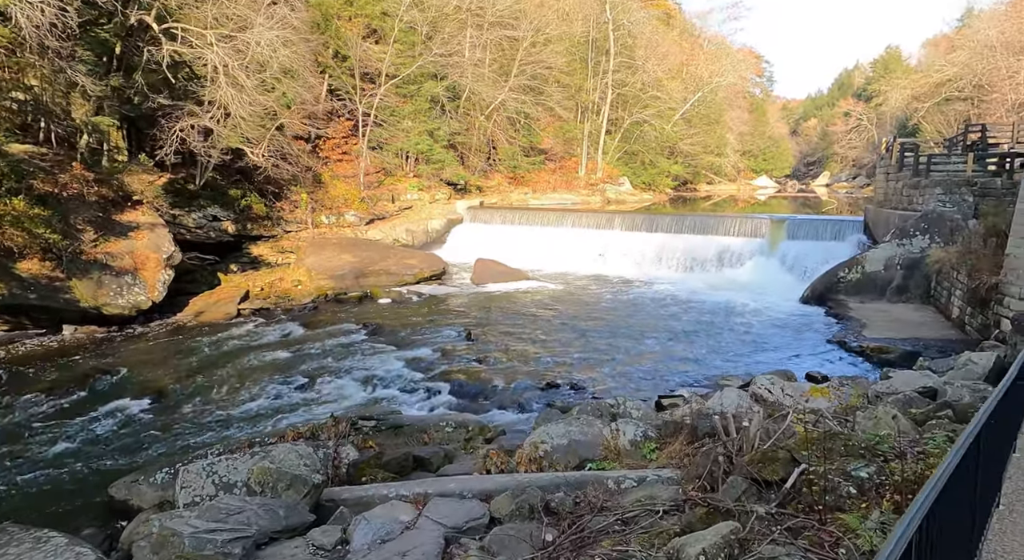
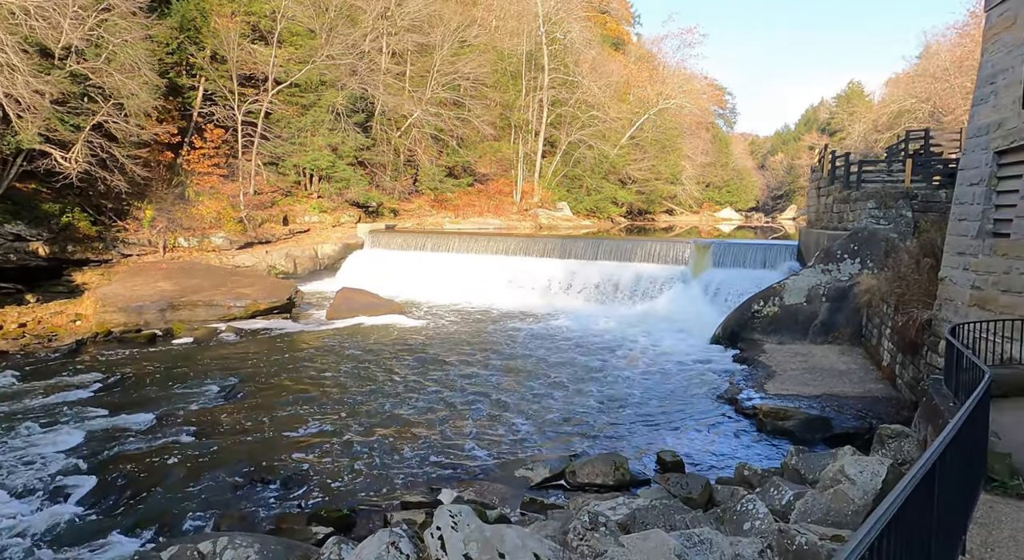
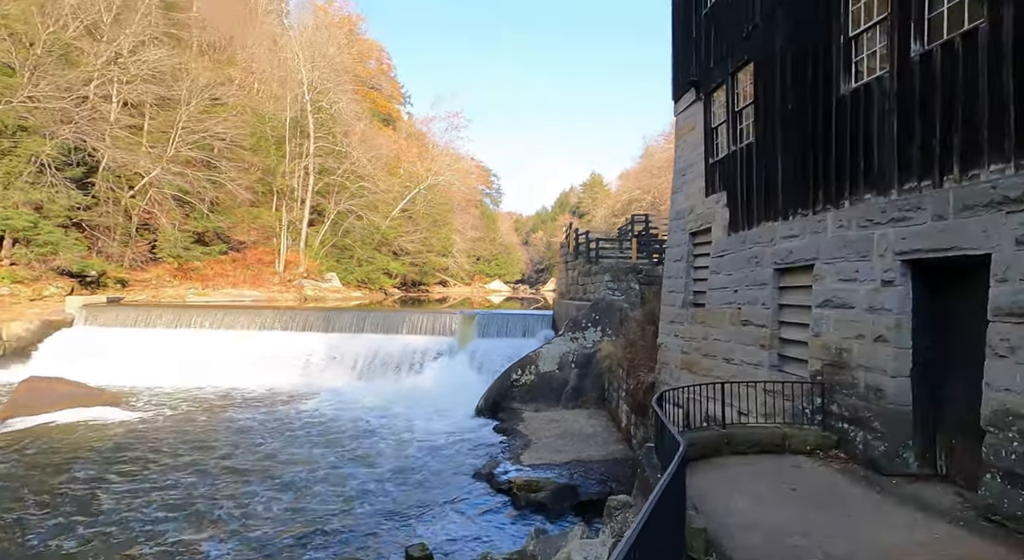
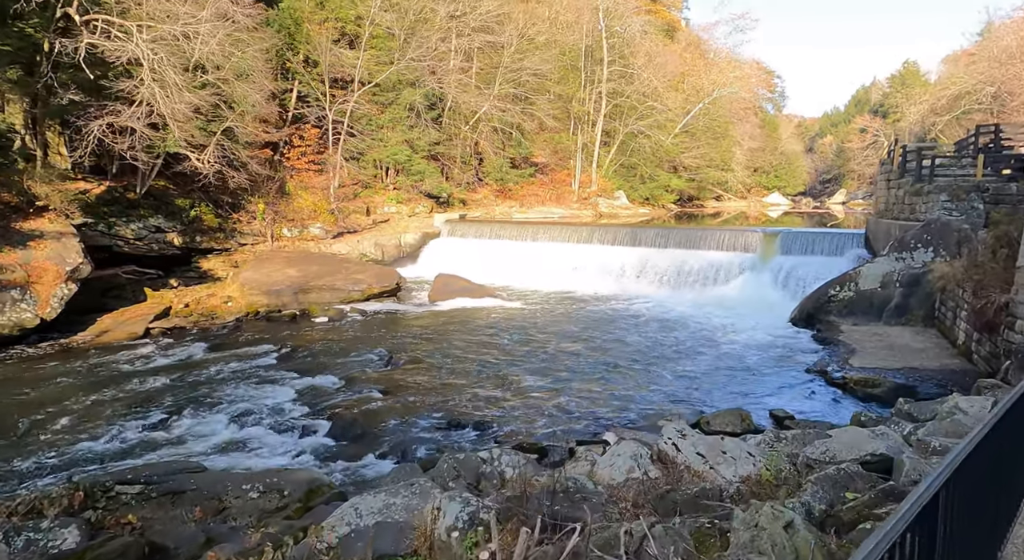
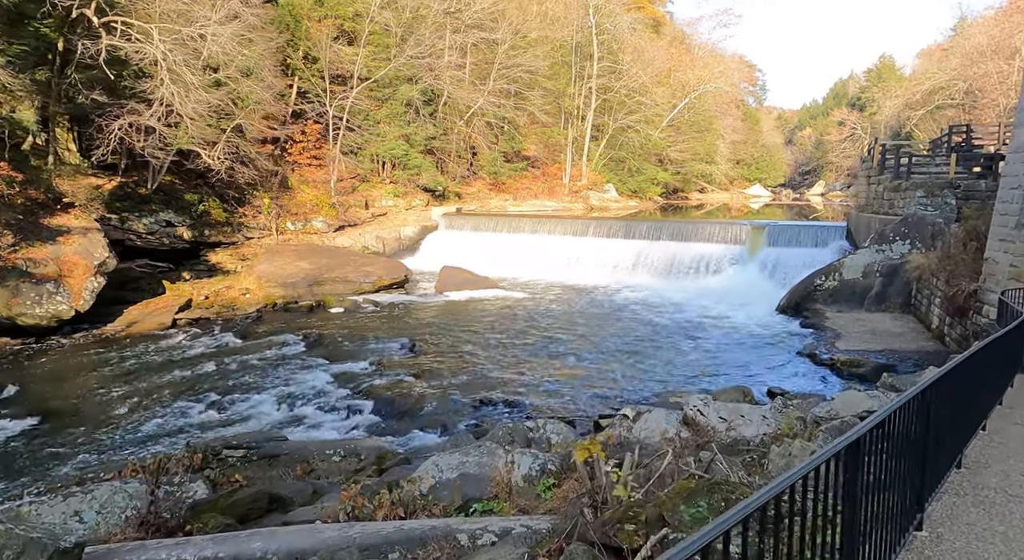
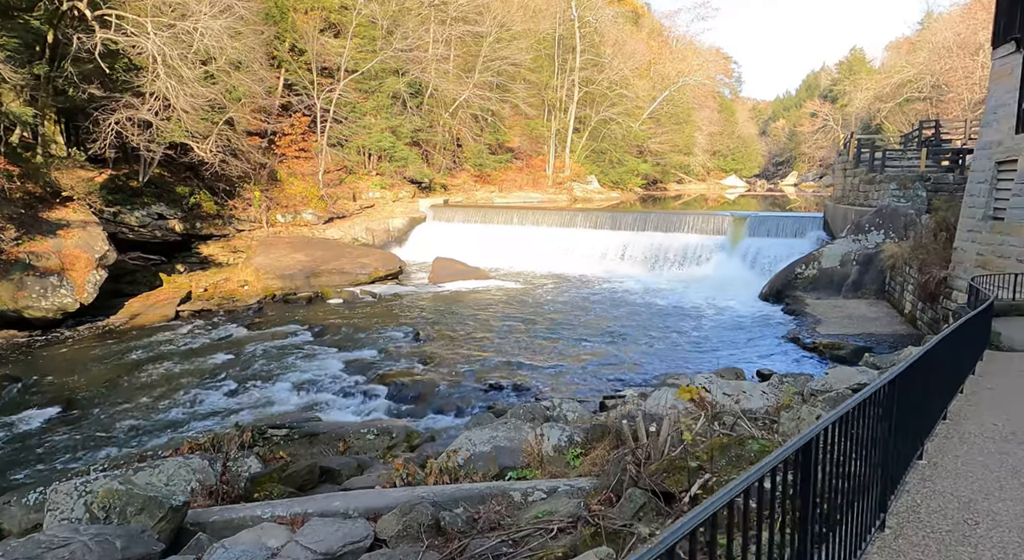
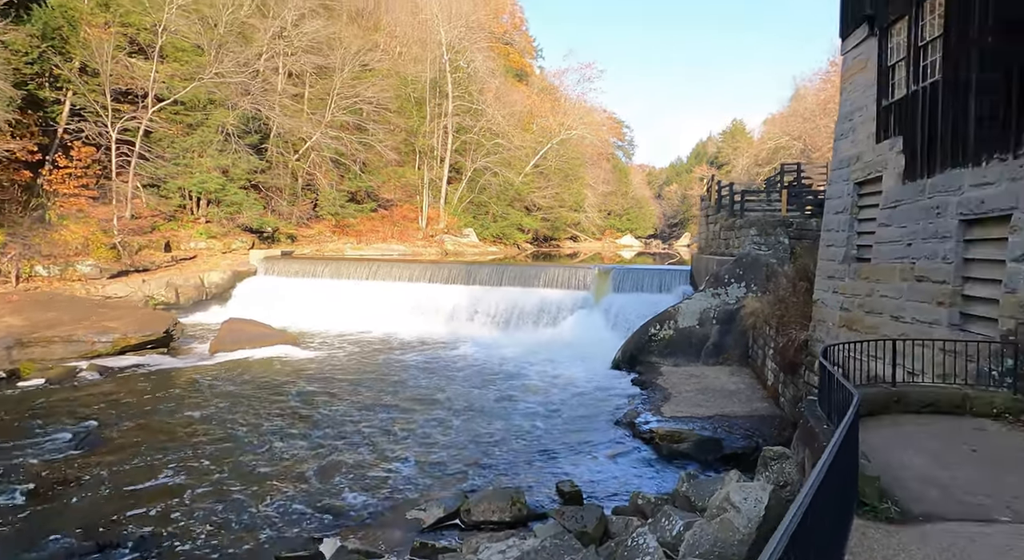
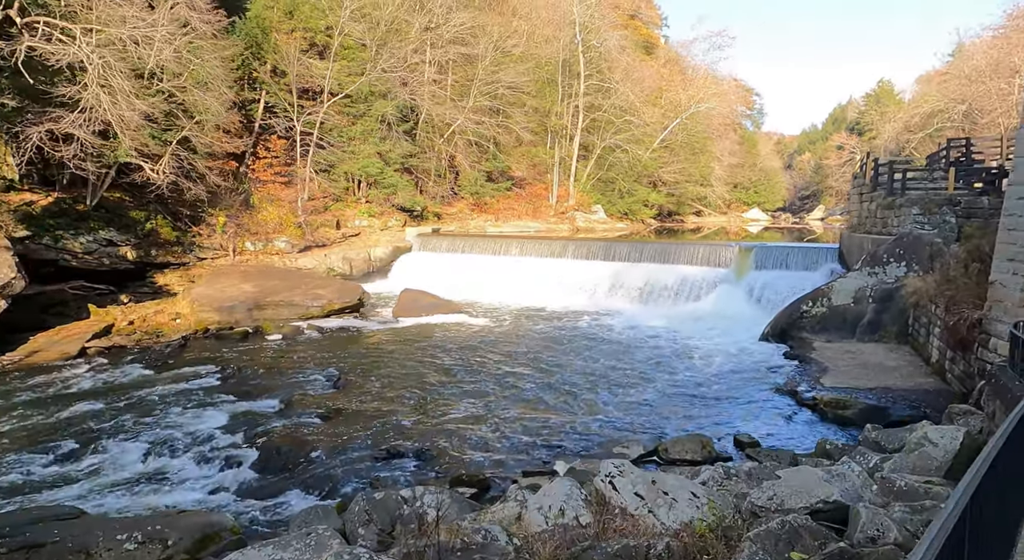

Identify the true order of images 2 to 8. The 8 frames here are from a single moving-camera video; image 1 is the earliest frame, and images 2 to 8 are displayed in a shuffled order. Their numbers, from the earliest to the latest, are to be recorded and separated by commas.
6, 5, 4, 8, 2, 7, 3
